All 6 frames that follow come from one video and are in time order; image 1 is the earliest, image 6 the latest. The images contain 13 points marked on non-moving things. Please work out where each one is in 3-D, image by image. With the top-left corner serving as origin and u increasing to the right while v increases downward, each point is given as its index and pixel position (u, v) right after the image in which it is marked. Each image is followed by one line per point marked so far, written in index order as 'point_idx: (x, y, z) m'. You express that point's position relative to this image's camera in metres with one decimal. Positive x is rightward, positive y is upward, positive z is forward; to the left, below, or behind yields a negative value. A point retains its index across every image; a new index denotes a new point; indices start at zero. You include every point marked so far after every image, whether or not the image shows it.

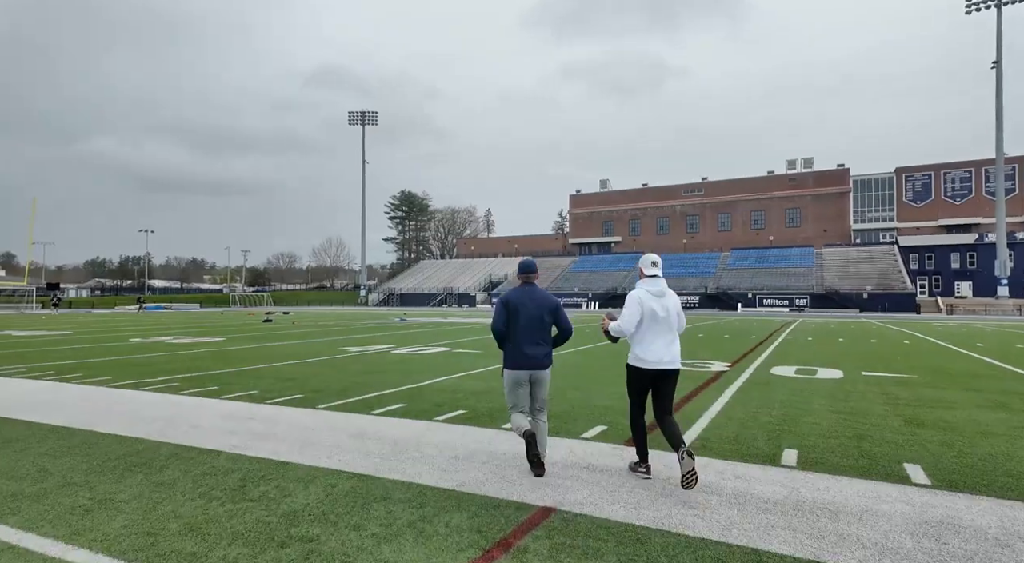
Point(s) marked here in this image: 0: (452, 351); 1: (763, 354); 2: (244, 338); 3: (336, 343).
0: (-1.4, -1.6, +13.5) m
1: (+5.3, -1.5, +12.8) m
2: (-8.7, -1.8, +19.7) m
3: (-5.0, -1.8, +17.4) m
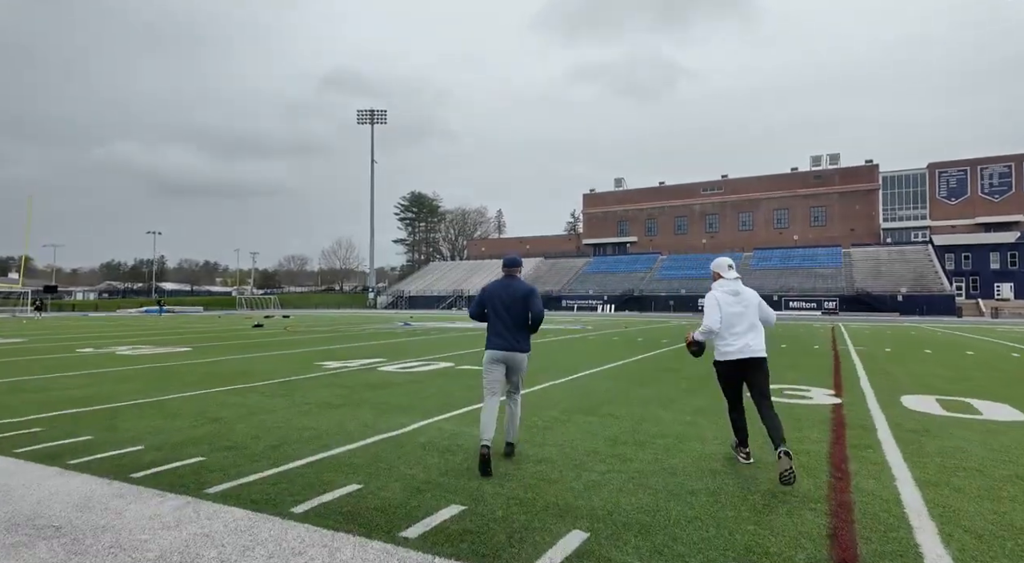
0: (-1.1, -1.5, +10.8) m
1: (+5.6, -1.5, +9.9) m
2: (-8.2, -1.9, +17.1) m
3: (-4.6, -1.8, +14.8) m
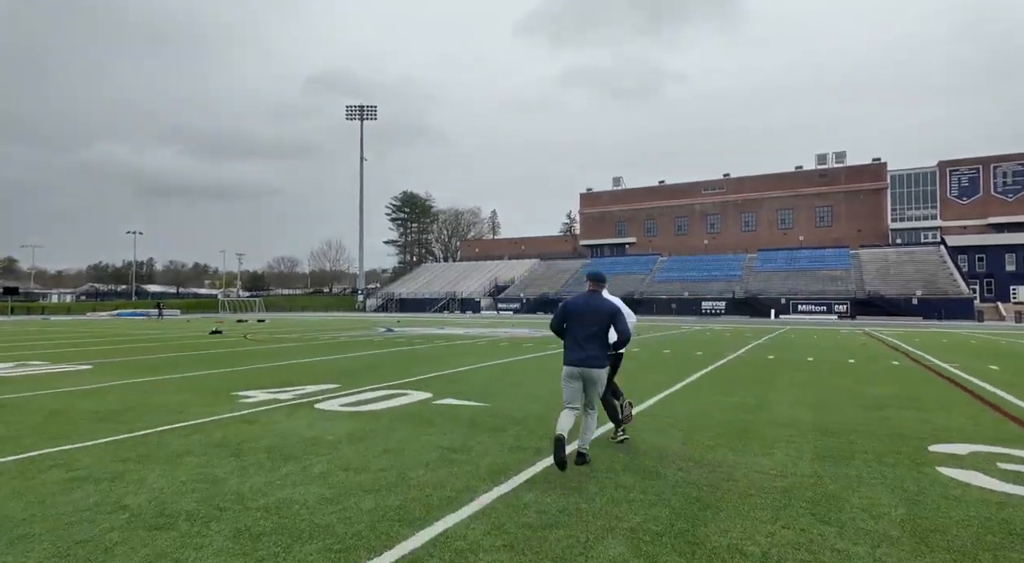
0: (-1.1, -1.5, +7.4) m
1: (+5.7, -1.5, +6.6) m
2: (-8.3, -1.8, +13.7) m
3: (-4.7, -1.7, +11.4) m
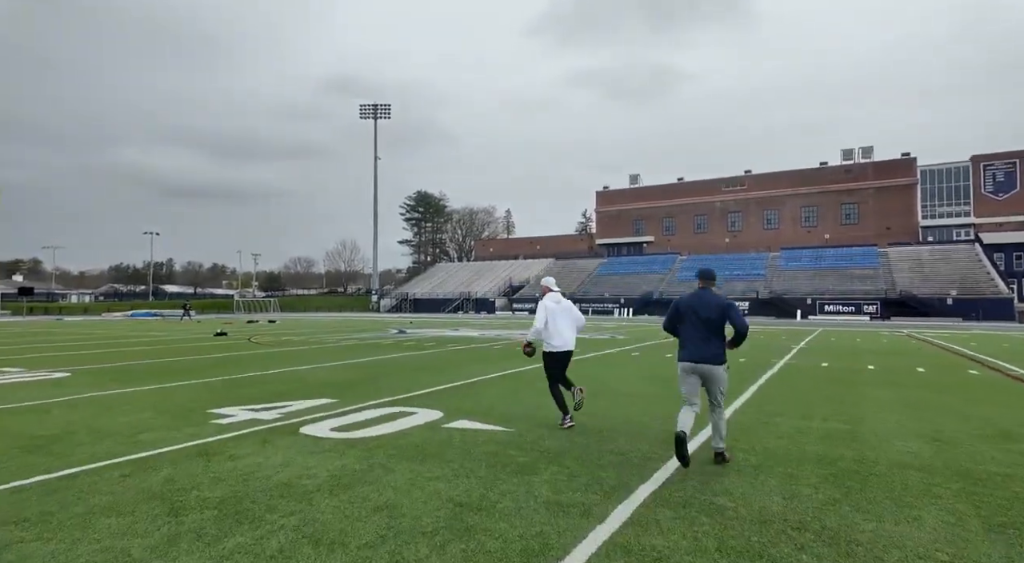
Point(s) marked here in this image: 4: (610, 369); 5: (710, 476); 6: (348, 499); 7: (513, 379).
0: (-0.8, -1.5, +6.1) m
1: (+5.9, -1.4, +5.1) m
2: (-7.9, -1.8, +12.5) m
3: (-4.3, -1.7, +10.1) m
4: (+1.9, -1.7, +11.5) m
5: (+1.4, -1.4, +4.3) m
6: (-1.0, -1.3, +3.8) m
7: (0.0, -1.7, +10.4) m
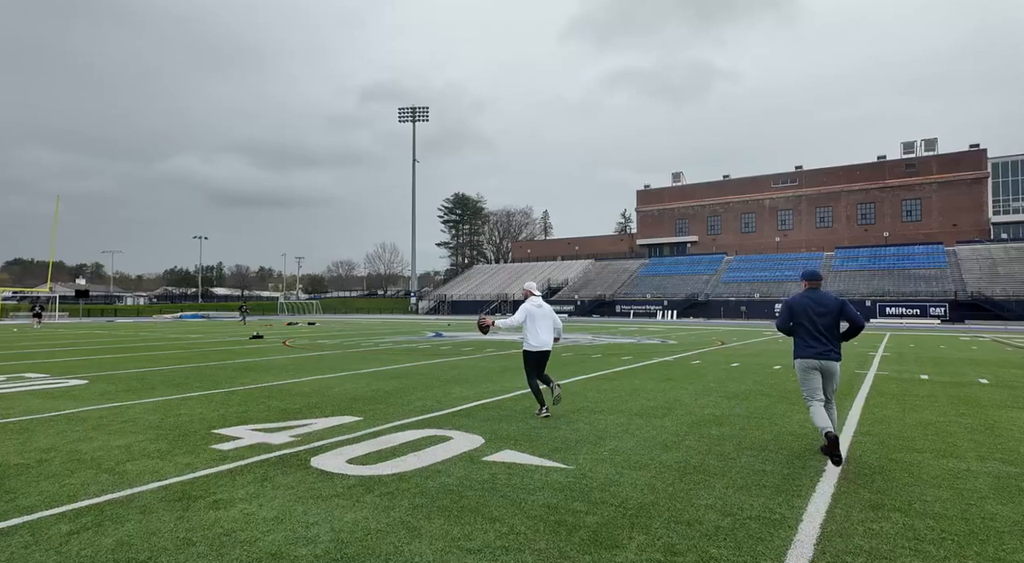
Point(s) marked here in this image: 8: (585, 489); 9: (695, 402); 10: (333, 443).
0: (-0.3, -1.4, +4.9) m
1: (+6.3, -1.4, +3.5) m
2: (-7.0, -1.8, +11.7) m
3: (-3.5, -1.7, +9.1) m
4: (+2.7, -1.7, +10.1) m
5: (+1.8, -1.3, +3.0) m
6: (-0.7, -1.3, +2.6) m
7: (+0.8, -1.6, +9.1) m
8: (+0.5, -1.4, +4.2) m
9: (+2.4, -1.6, +7.8) m
10: (-1.7, -1.5, +5.8) m
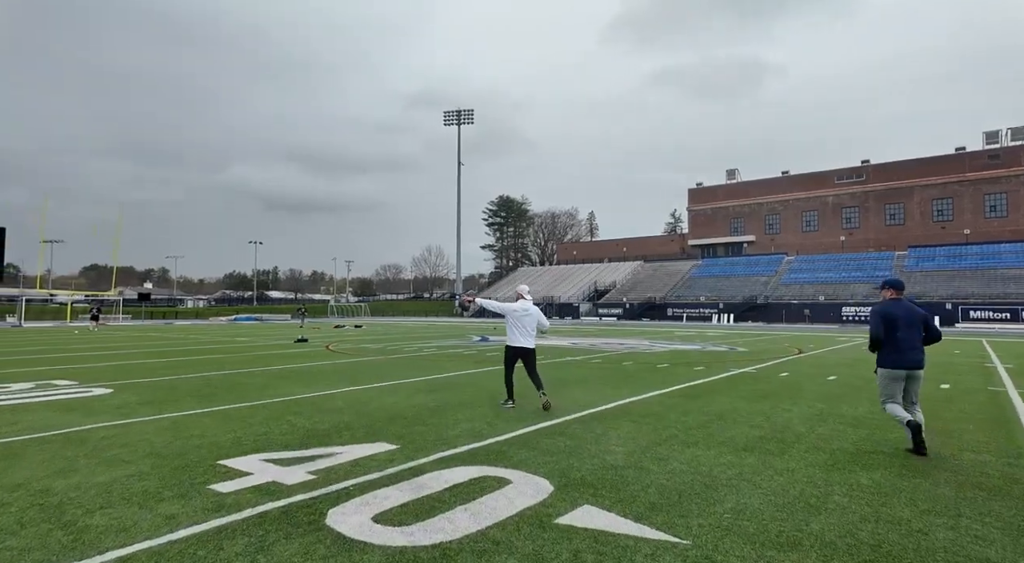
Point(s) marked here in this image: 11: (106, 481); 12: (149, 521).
0: (+0.2, -1.4, +3.5) m
1: (+6.7, -1.3, +1.6) m
2: (-5.9, -1.8, +10.8) m
3: (-2.7, -1.7, +7.9) m
4: (+3.5, -1.6, +8.4) m
5: (+2.1, -1.3, +1.4) m
6: (-0.4, -1.3, +1.2) m
7: (+1.6, -1.6, +7.7) m
8: (+1.0, -1.4, +2.8) m
9: (+3.1, -1.6, +6.2) m
10: (-1.1, -1.5, +4.5) m
11: (-3.1, -1.5, +4.8) m
12: (-2.3, -1.5, +3.8) m
